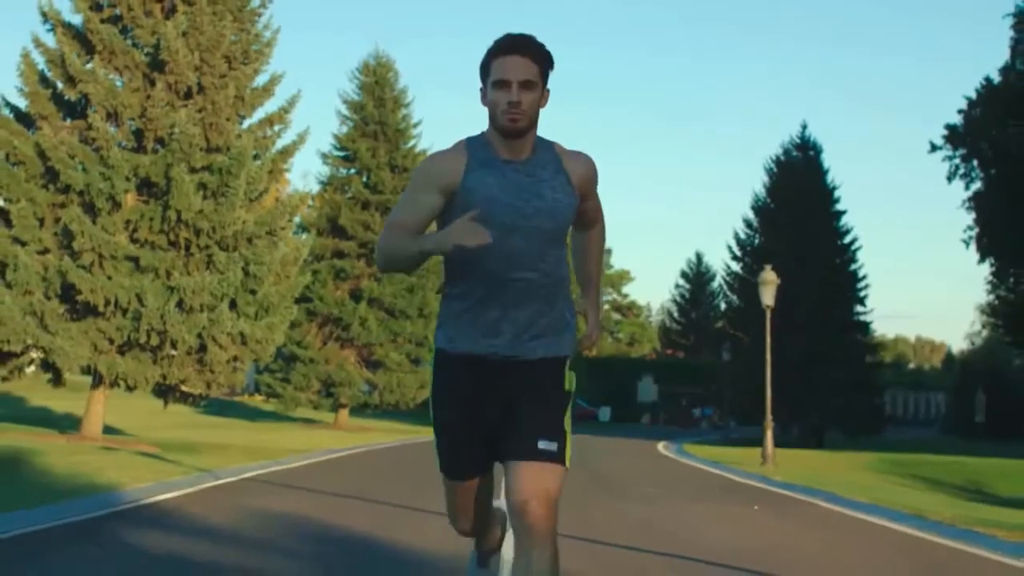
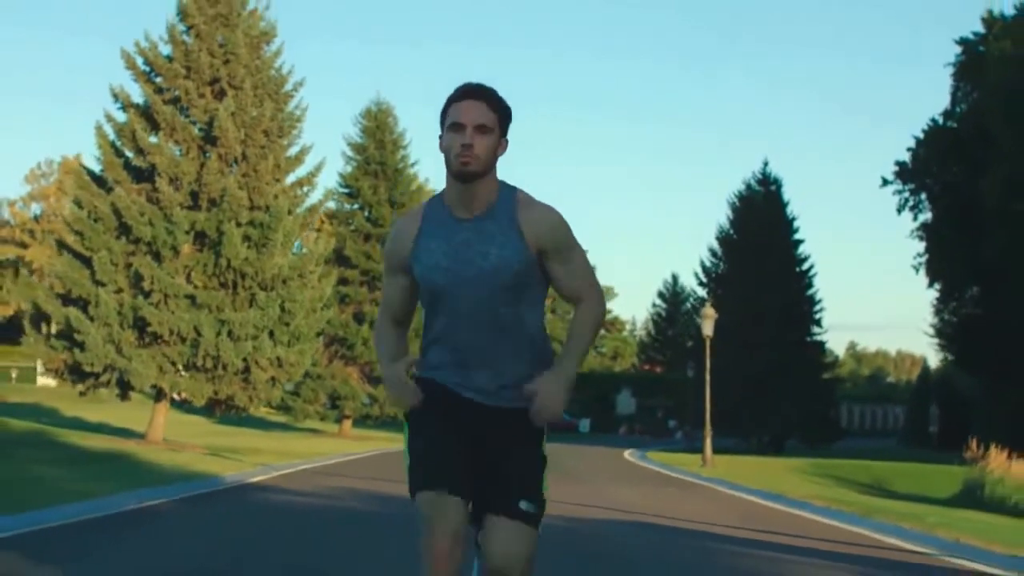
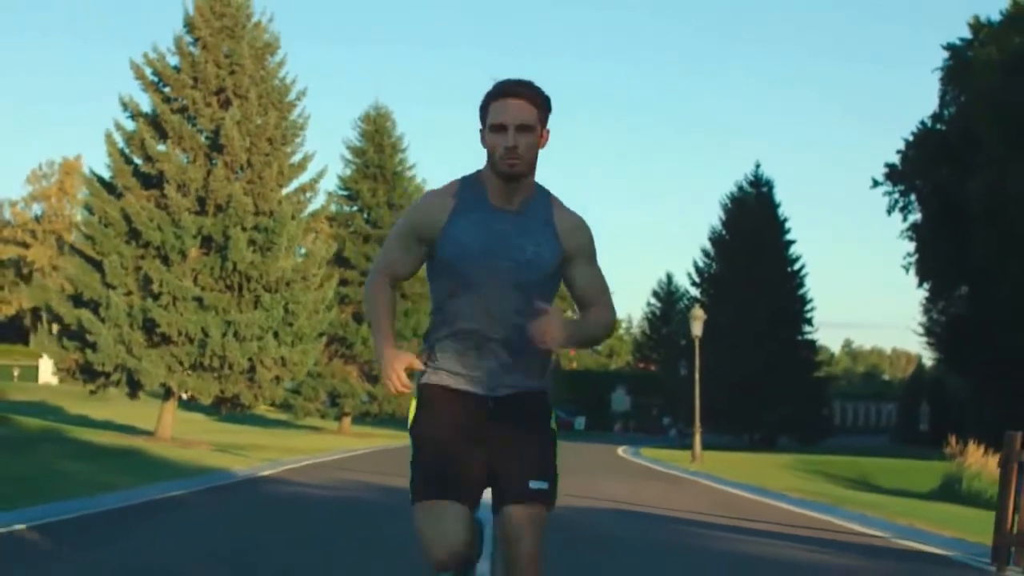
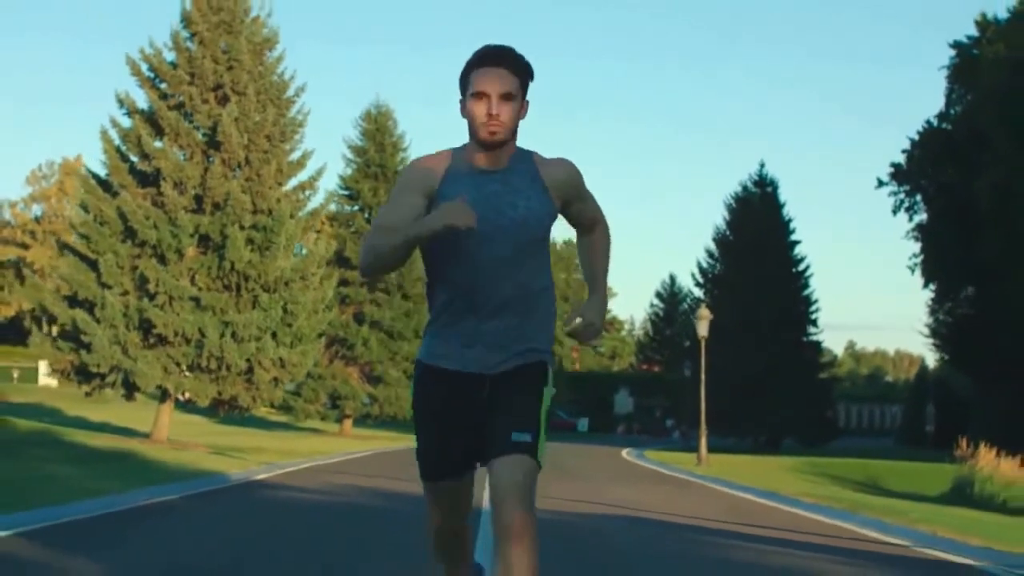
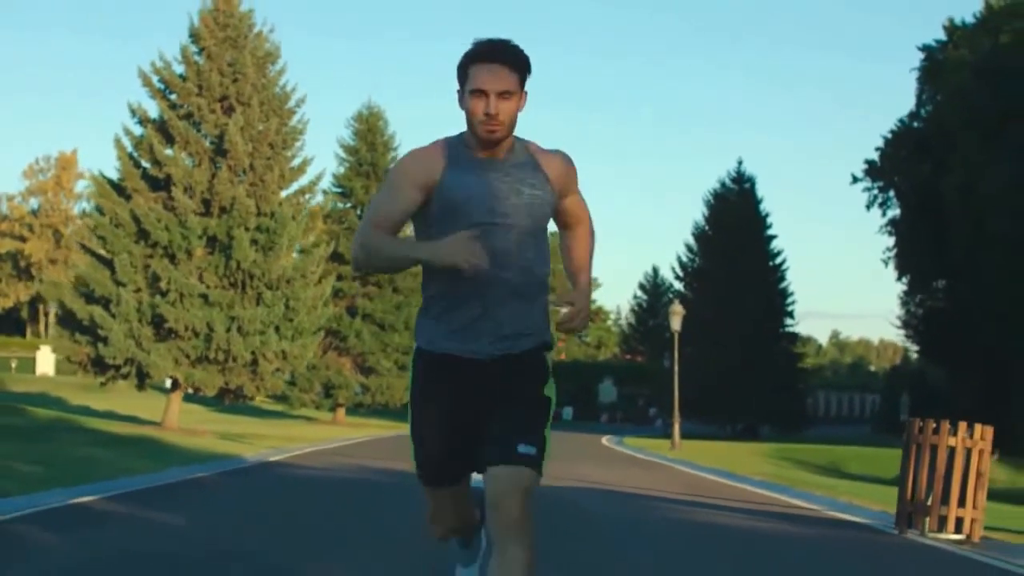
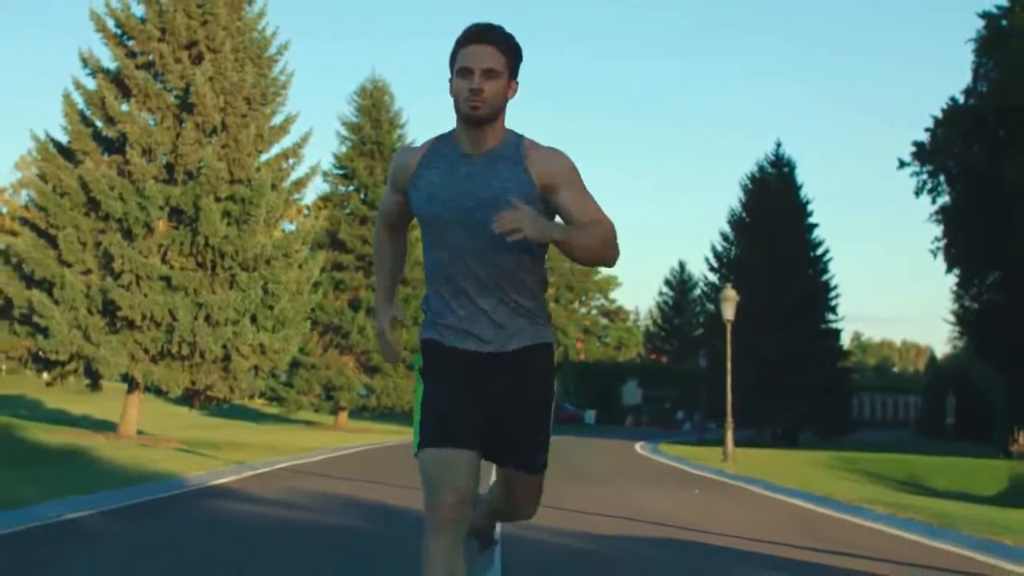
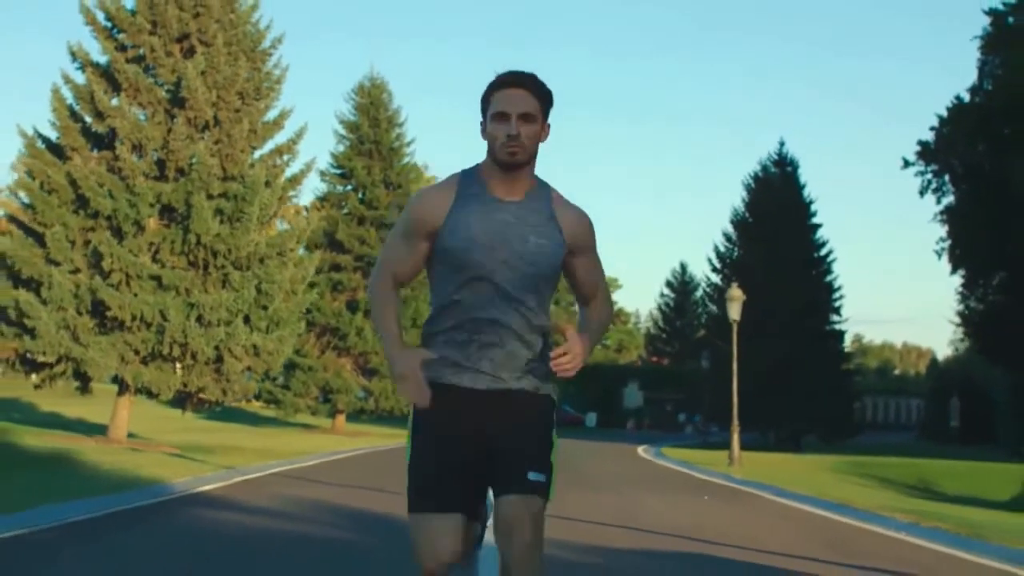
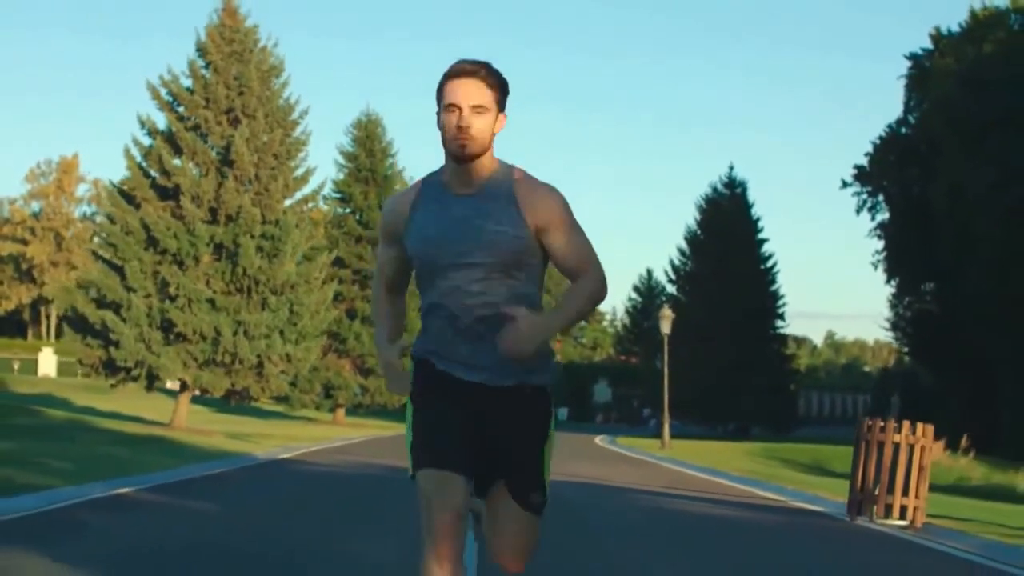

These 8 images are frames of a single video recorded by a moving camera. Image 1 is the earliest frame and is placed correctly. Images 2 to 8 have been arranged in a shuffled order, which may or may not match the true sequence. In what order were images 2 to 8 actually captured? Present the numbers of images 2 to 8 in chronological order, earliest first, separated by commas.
7, 6, 2, 4, 3, 5, 8
